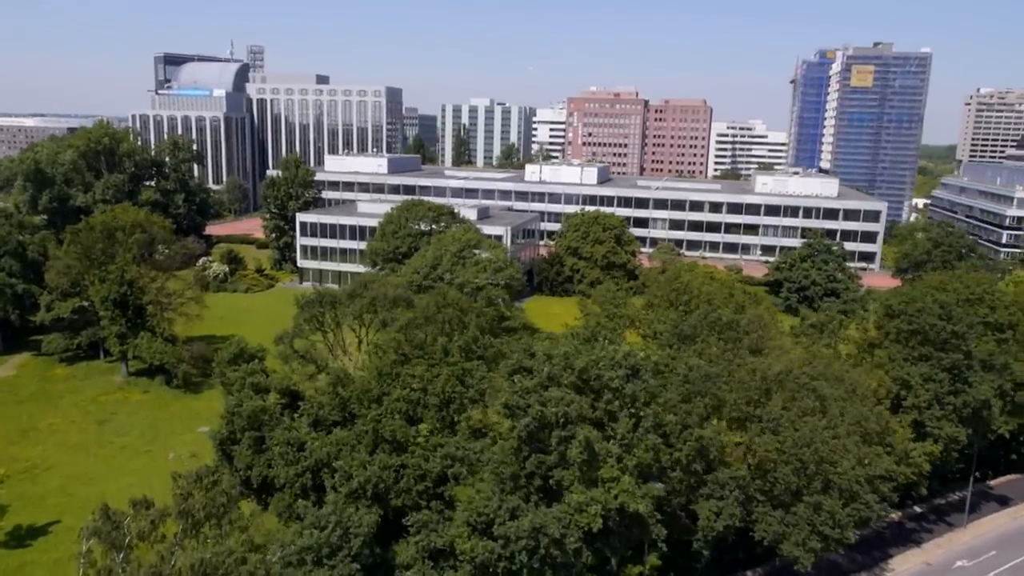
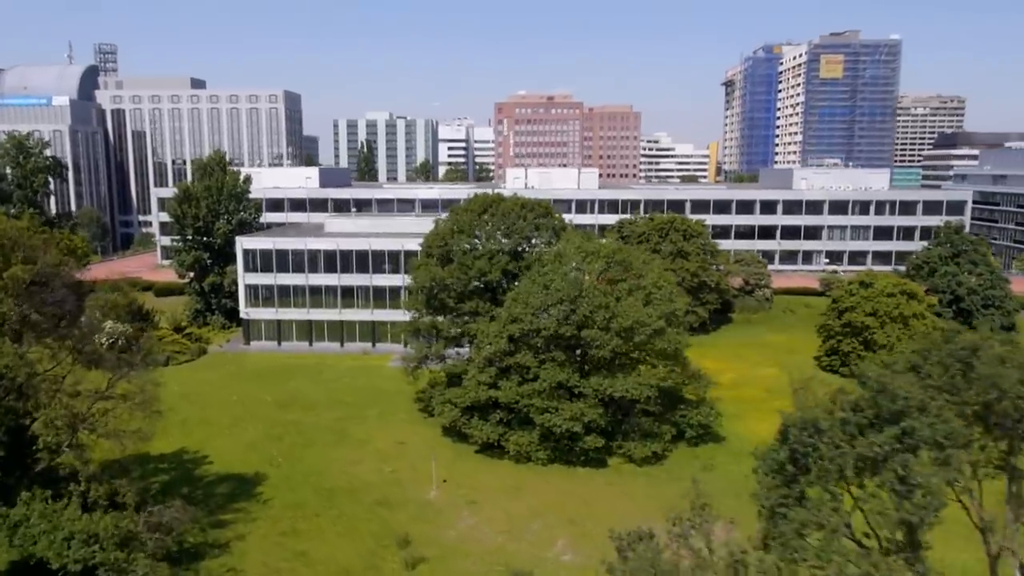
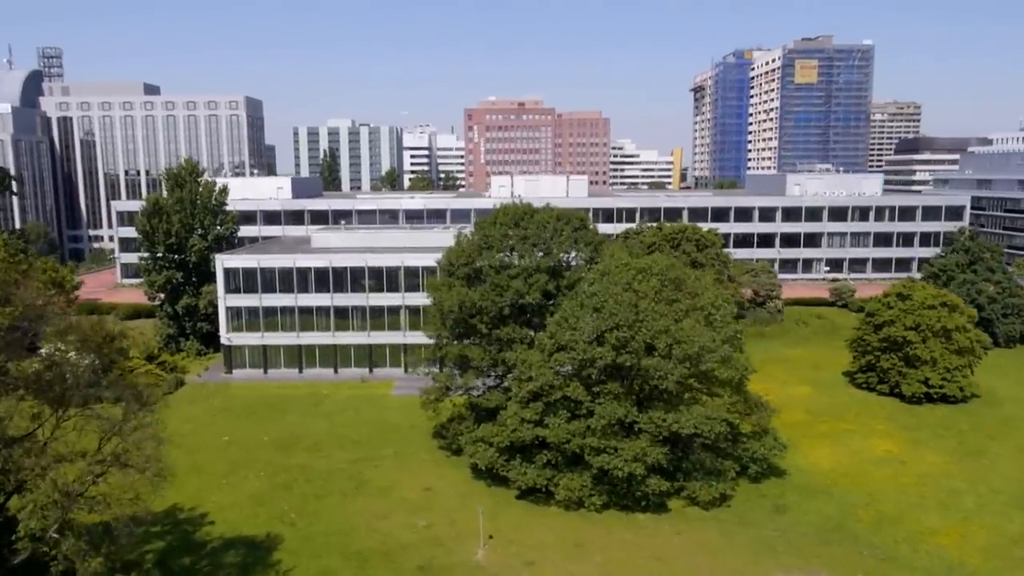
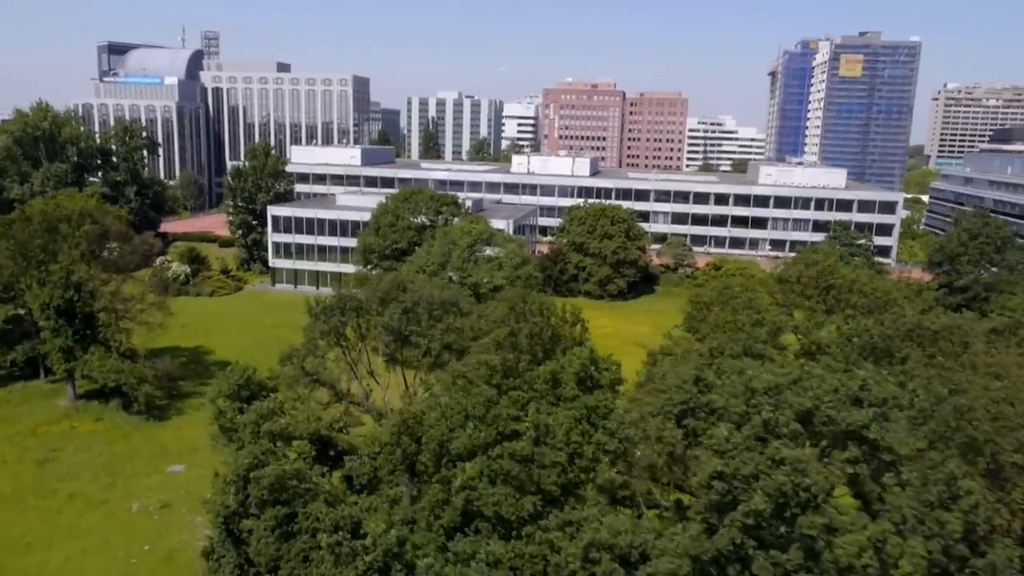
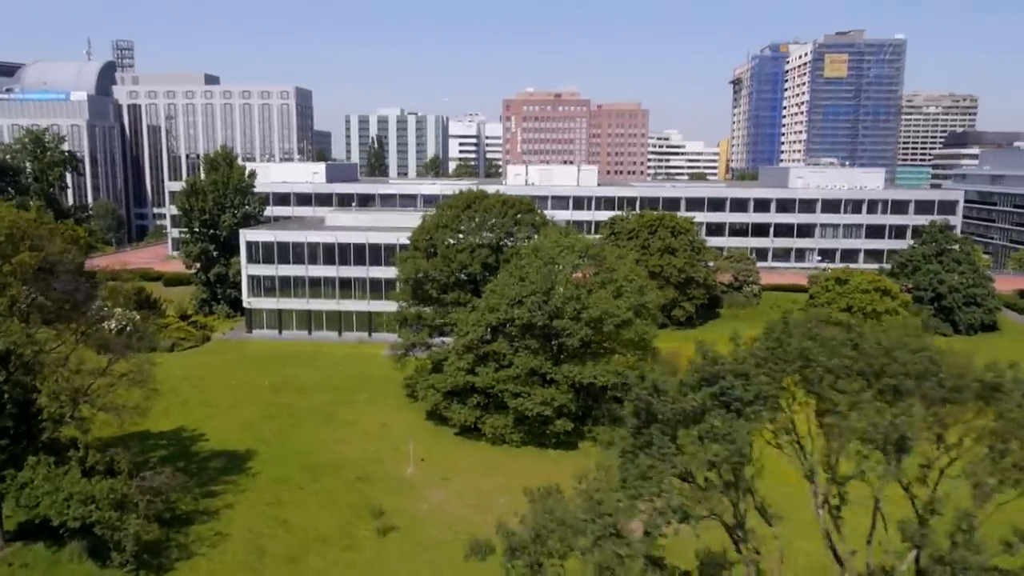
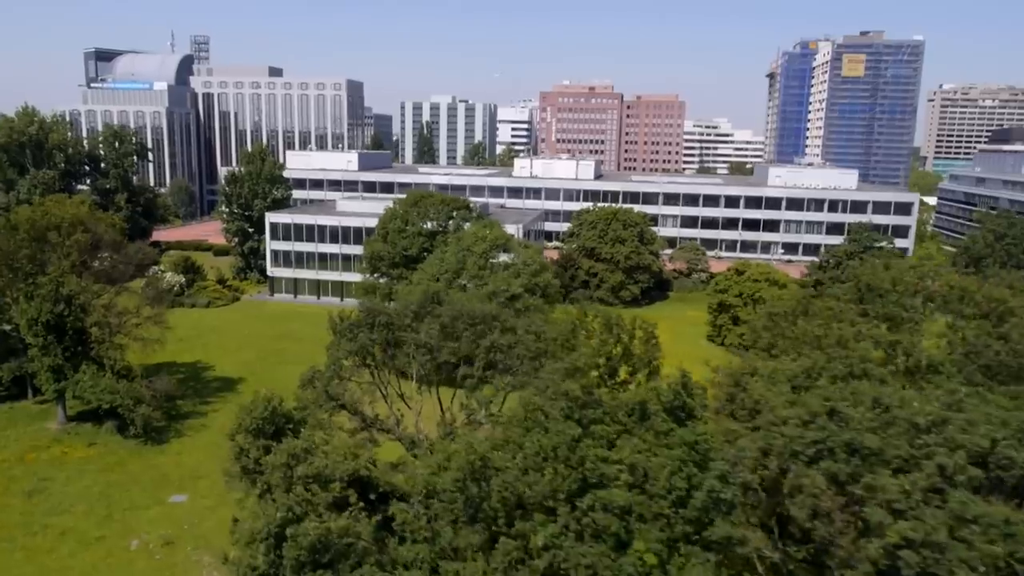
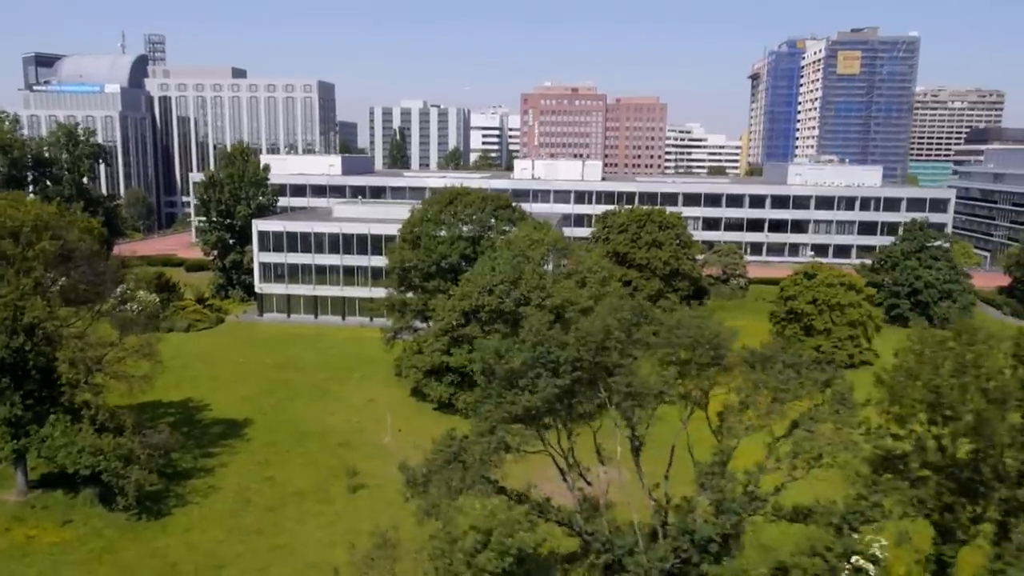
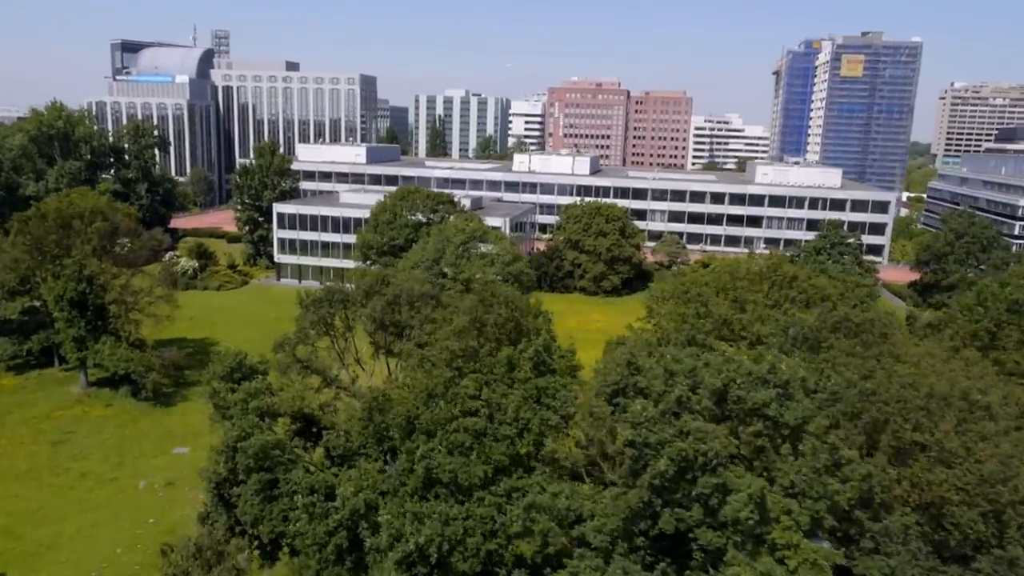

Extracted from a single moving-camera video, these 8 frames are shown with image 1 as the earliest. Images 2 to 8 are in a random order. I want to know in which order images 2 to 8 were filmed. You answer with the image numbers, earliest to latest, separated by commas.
8, 4, 6, 7, 5, 2, 3
